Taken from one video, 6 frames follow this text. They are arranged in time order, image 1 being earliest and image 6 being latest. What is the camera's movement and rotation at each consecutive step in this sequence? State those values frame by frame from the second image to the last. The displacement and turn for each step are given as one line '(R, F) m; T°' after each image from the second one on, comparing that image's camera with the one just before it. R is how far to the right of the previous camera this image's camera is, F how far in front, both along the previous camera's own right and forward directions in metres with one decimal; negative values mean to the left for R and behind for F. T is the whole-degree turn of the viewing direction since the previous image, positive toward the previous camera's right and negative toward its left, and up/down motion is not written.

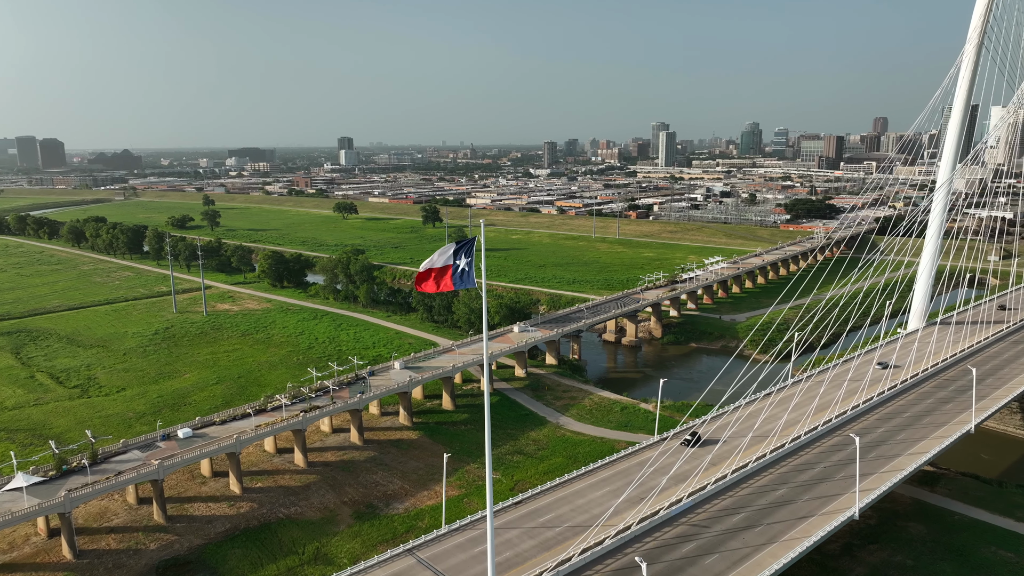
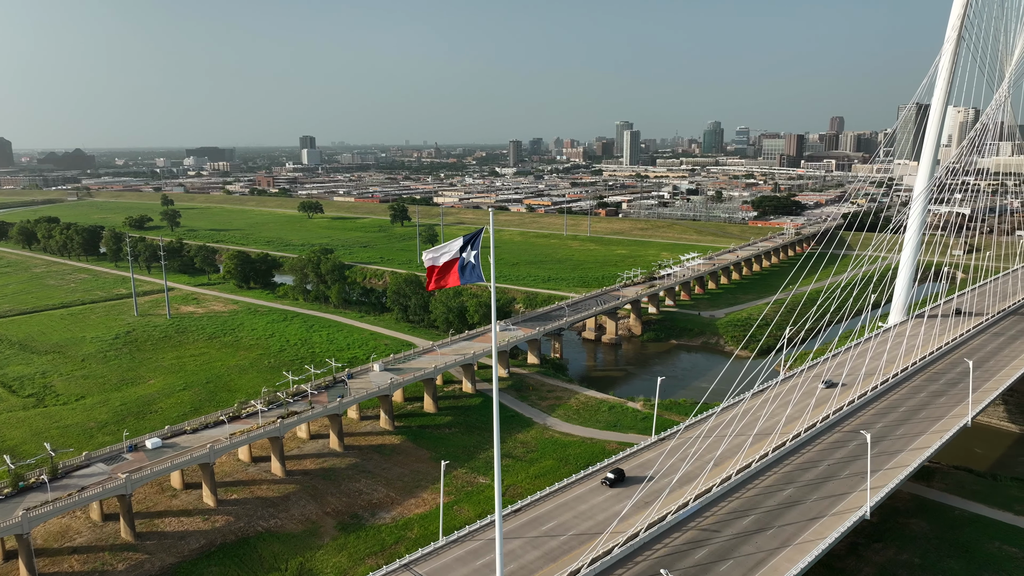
(-0.9, +1.1) m; +3°
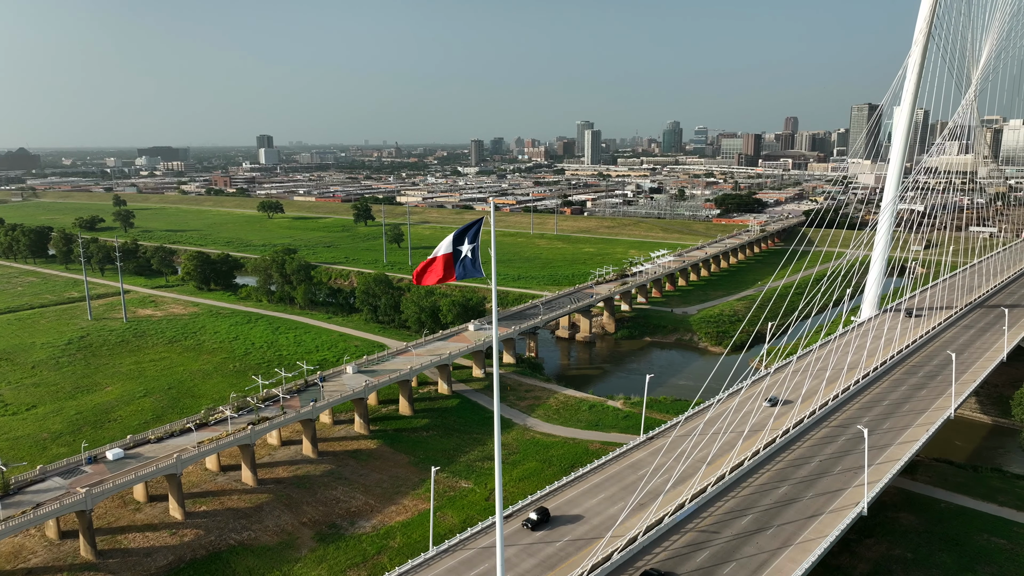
(-0.7, +0.8) m; +3°
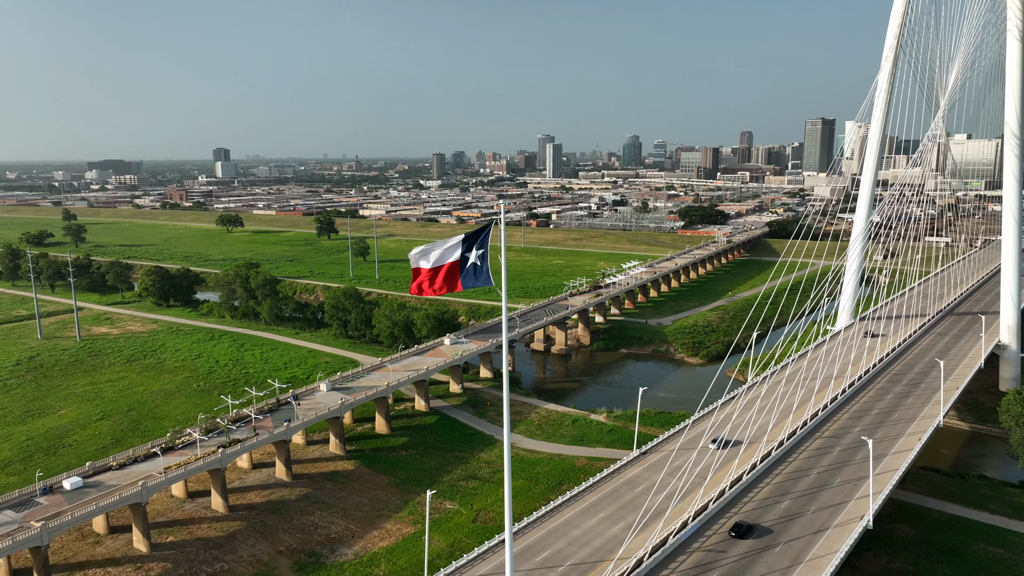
(-0.9, +0.9) m; +3°
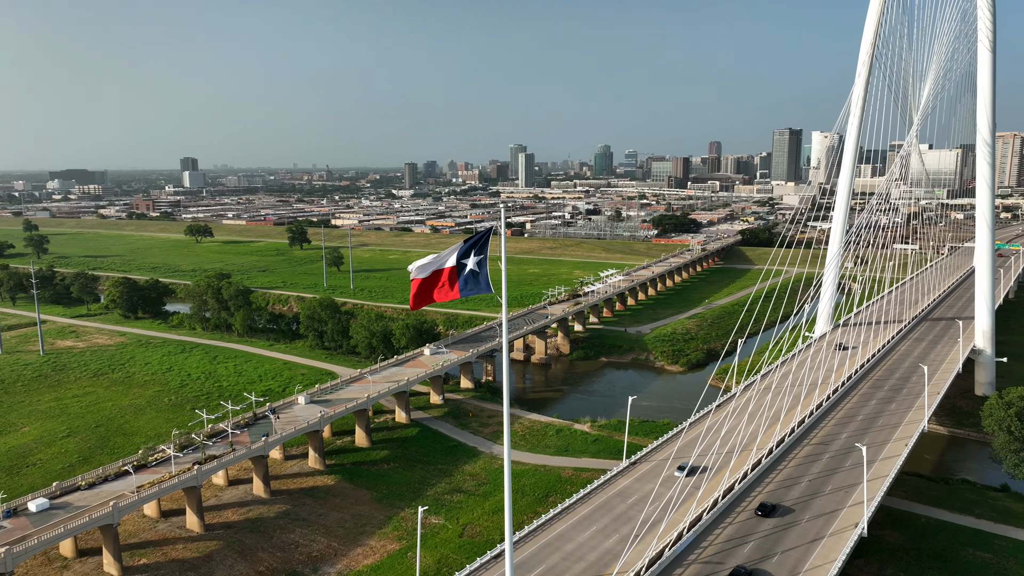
(-0.5, +0.4) m; +2°
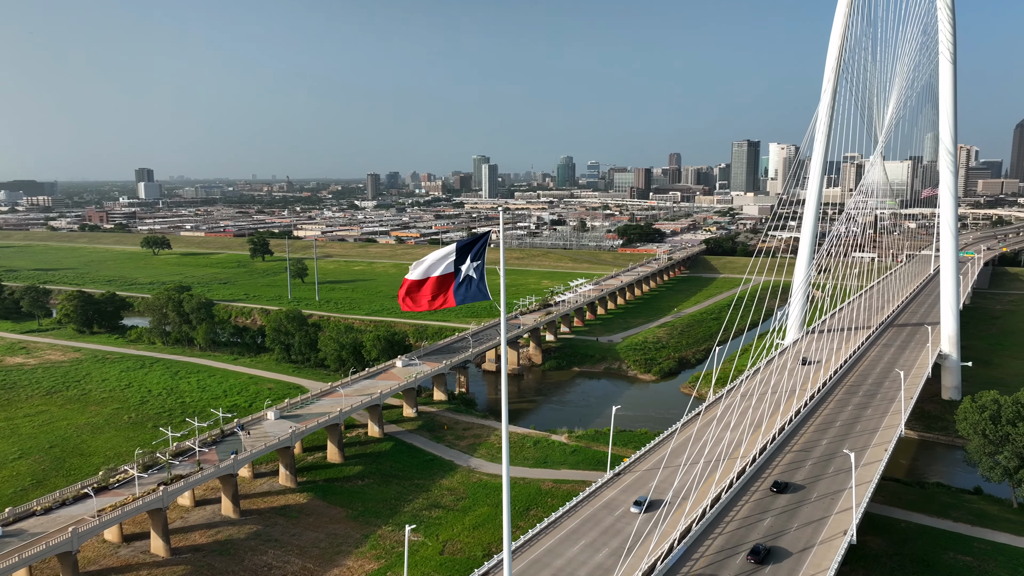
(-0.6, +0.5) m; +3°
